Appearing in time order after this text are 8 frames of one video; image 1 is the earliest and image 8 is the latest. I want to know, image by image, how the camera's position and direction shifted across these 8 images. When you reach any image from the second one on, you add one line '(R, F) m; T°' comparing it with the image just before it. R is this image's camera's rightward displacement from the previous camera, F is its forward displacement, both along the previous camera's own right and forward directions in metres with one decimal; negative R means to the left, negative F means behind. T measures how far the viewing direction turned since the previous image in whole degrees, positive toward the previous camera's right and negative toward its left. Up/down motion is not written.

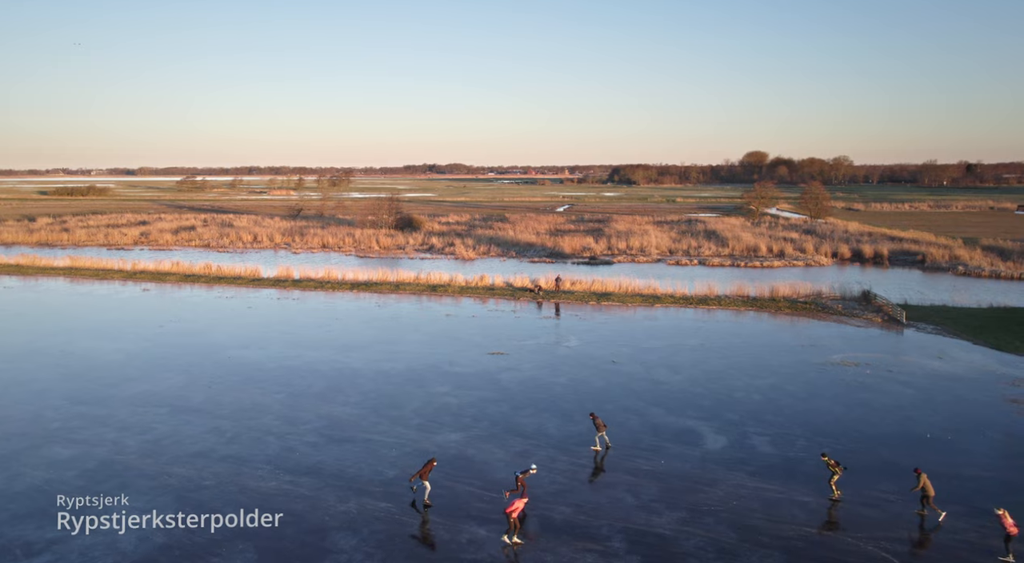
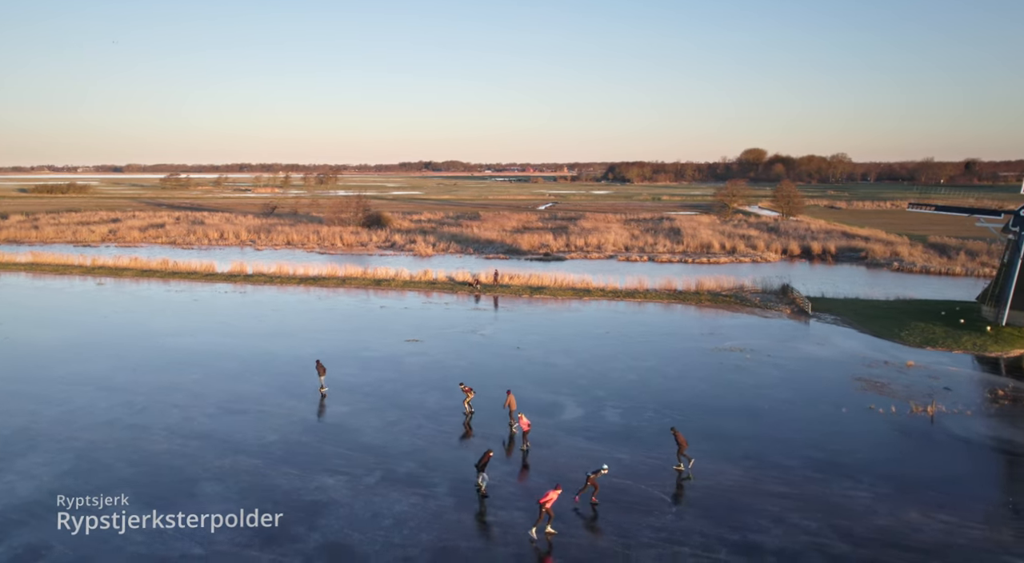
(+2.4, -2.0) m; +1°
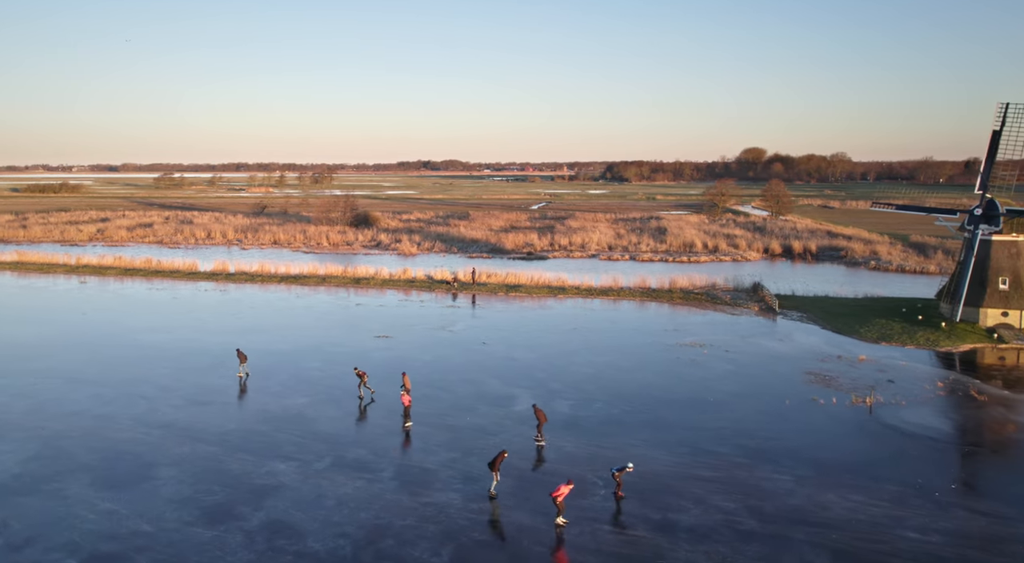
(+0.9, -0.7) m; 0°
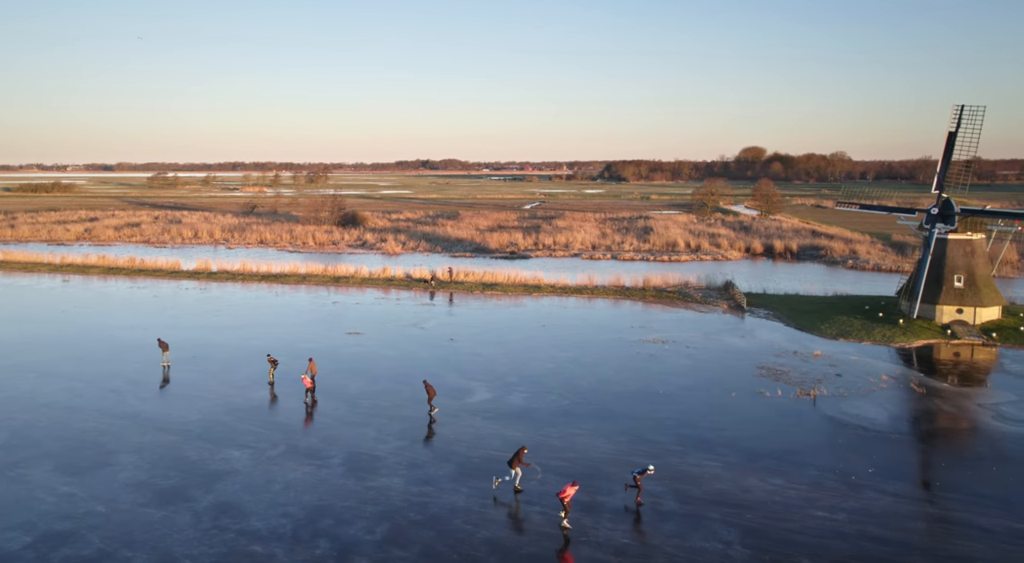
(+1.0, -0.7) m; 0°
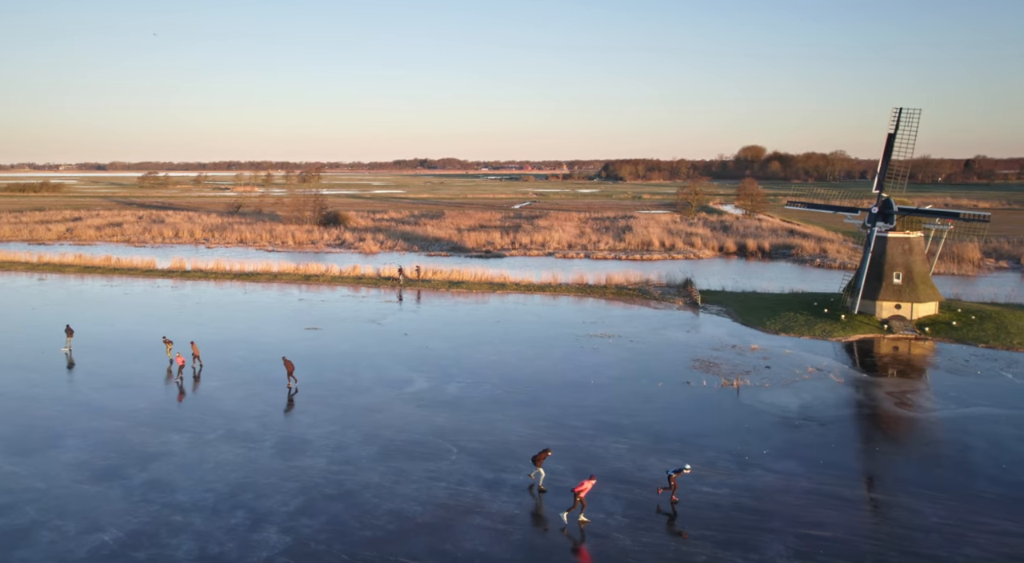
(+1.4, -1.1) m; +1°
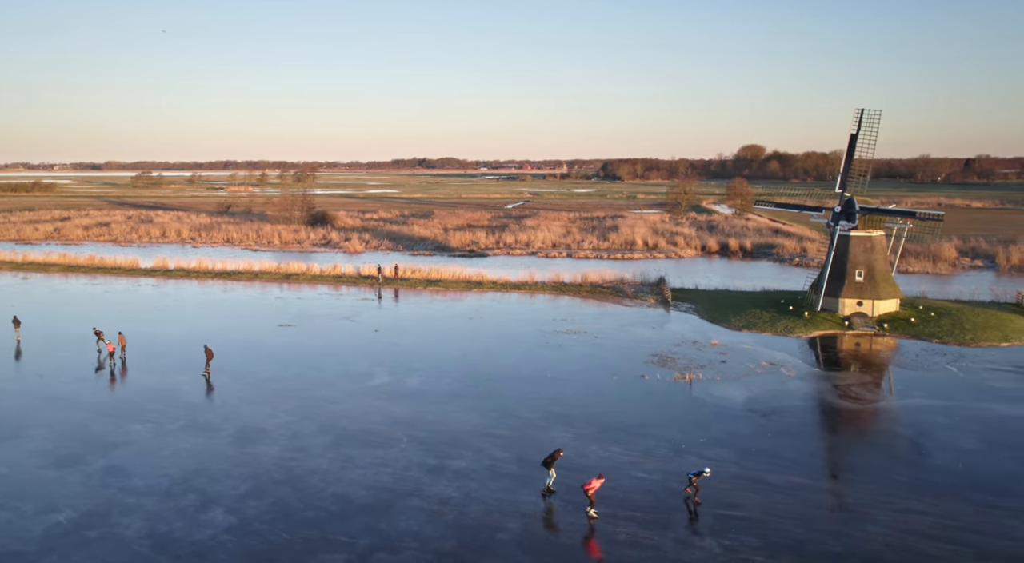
(+1.0, -0.7) m; 0°
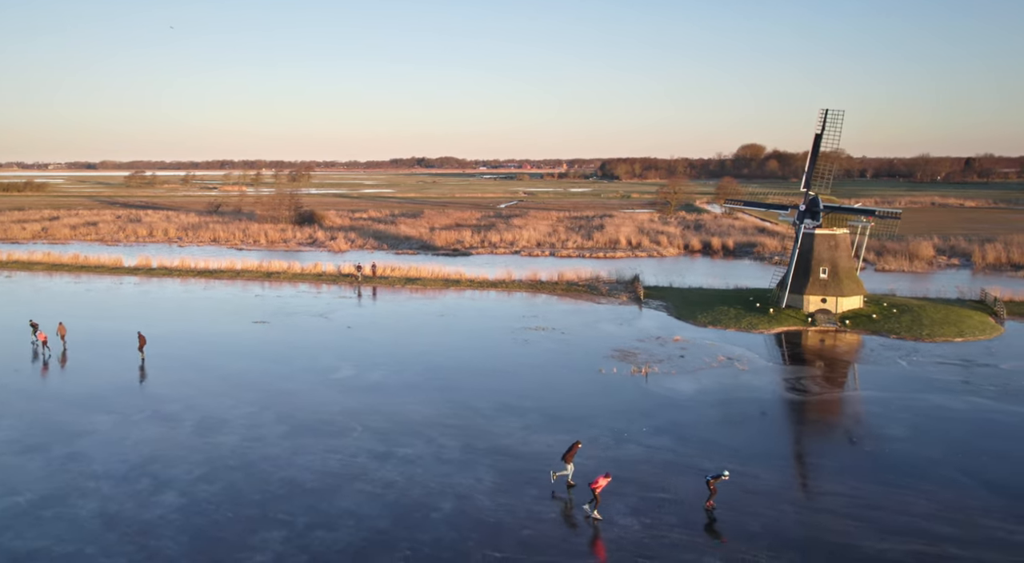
(+1.0, -0.7) m; 0°
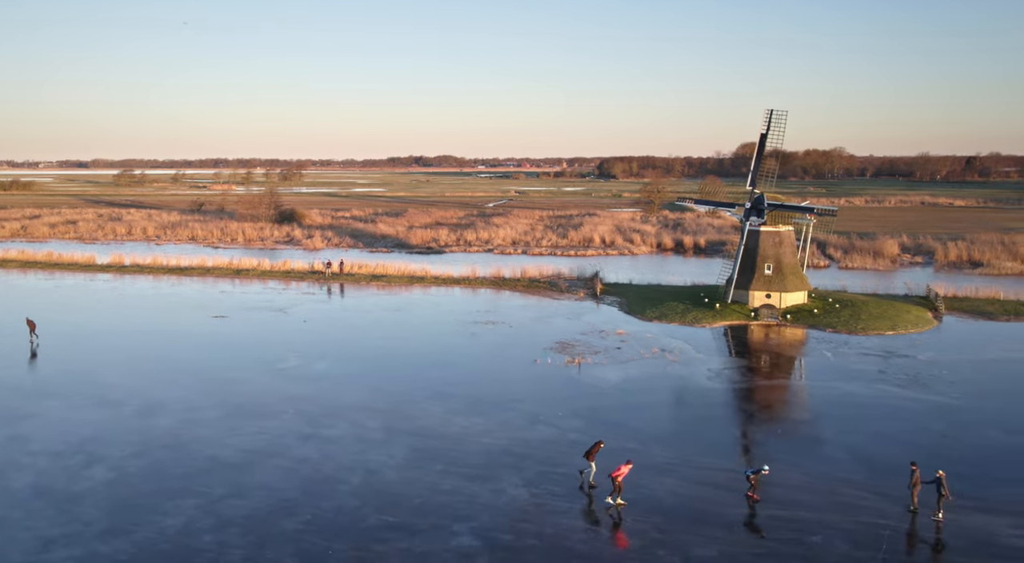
(+1.6, -1.1) m; +1°
